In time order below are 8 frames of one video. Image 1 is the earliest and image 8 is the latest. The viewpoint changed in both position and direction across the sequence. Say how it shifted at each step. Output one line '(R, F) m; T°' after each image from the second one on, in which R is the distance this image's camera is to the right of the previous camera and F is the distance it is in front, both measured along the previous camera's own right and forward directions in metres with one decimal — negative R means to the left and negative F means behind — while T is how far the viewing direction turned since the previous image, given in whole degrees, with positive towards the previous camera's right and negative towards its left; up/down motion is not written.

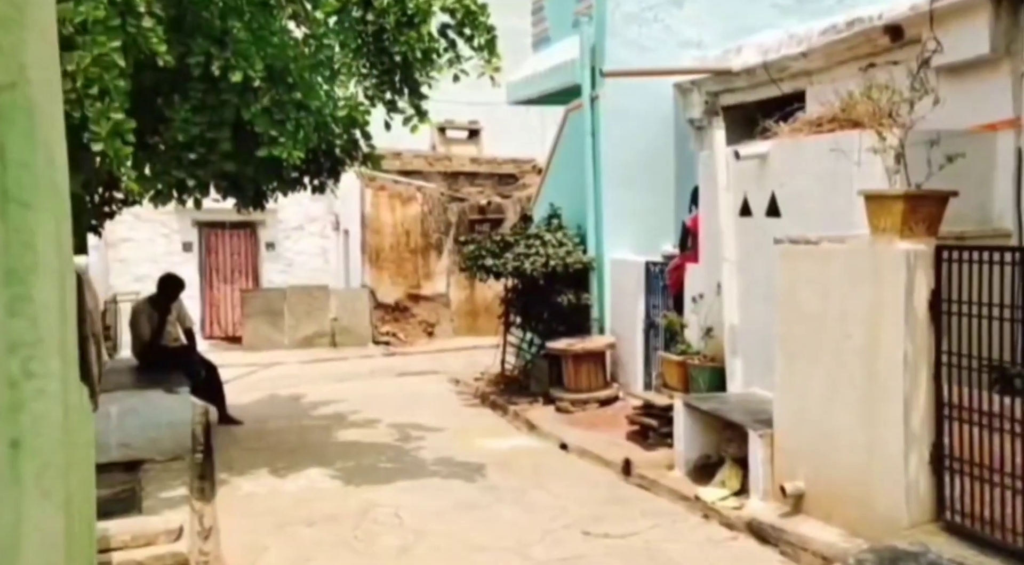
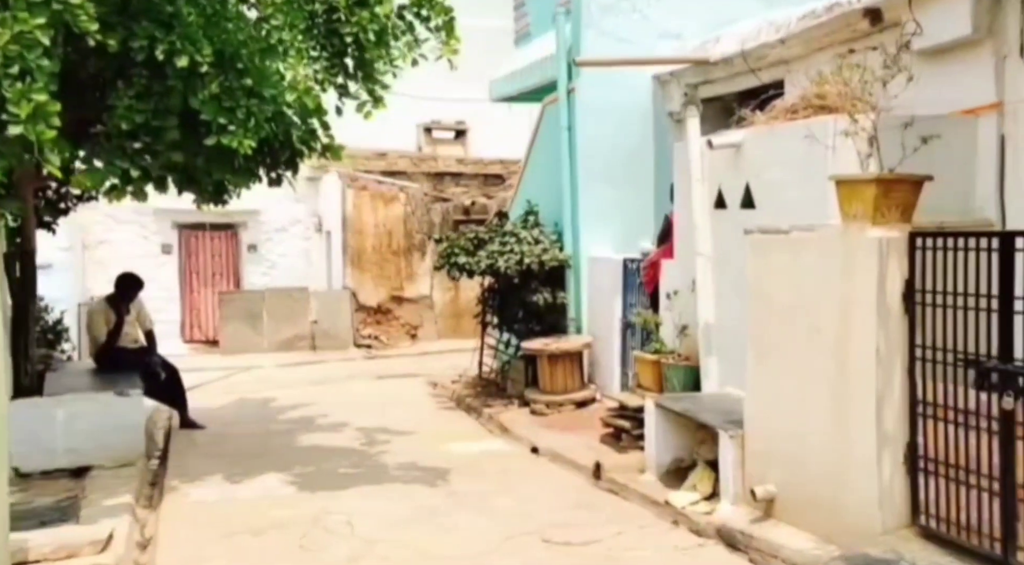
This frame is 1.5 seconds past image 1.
(+0.2, +0.3) m; 0°
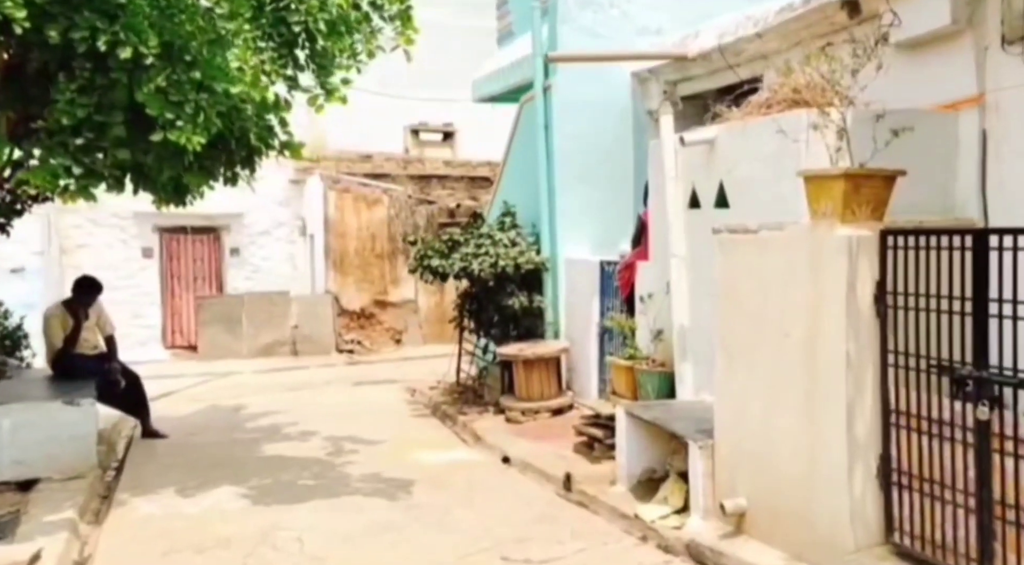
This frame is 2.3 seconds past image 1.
(+0.2, +0.3) m; 0°
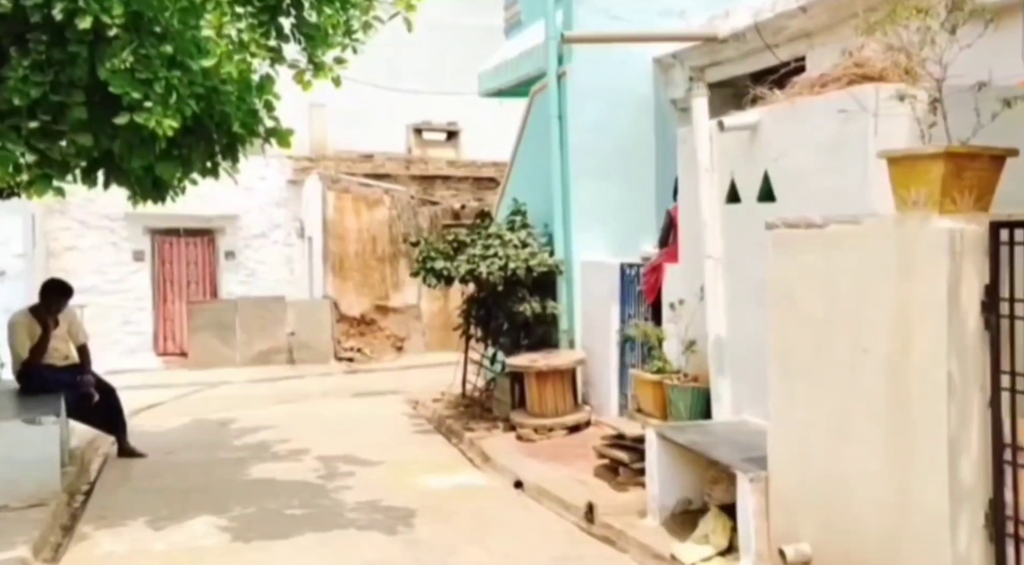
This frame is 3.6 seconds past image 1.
(-0.1, +0.8) m; 0°
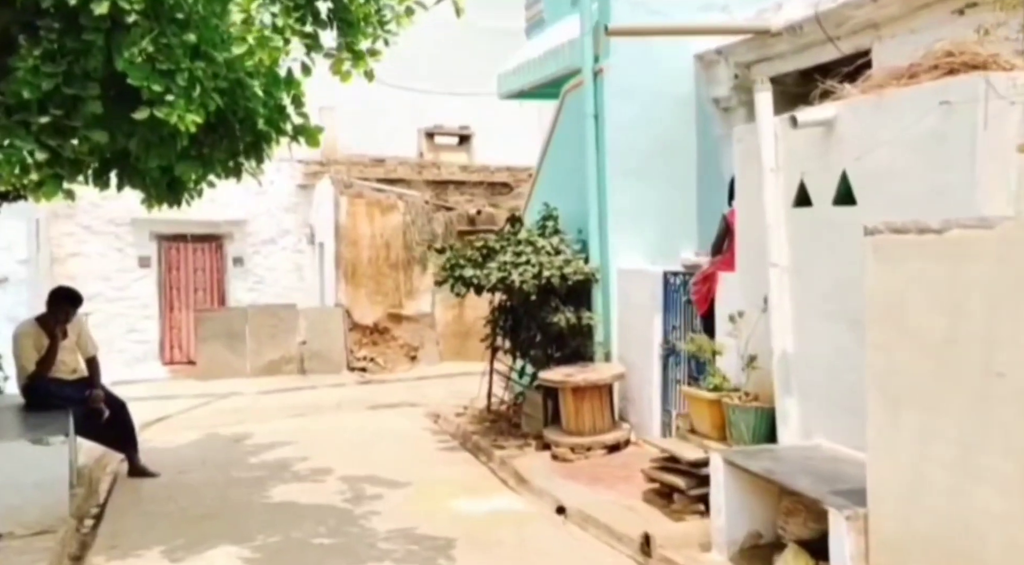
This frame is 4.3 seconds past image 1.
(-0.3, +0.5) m; 0°
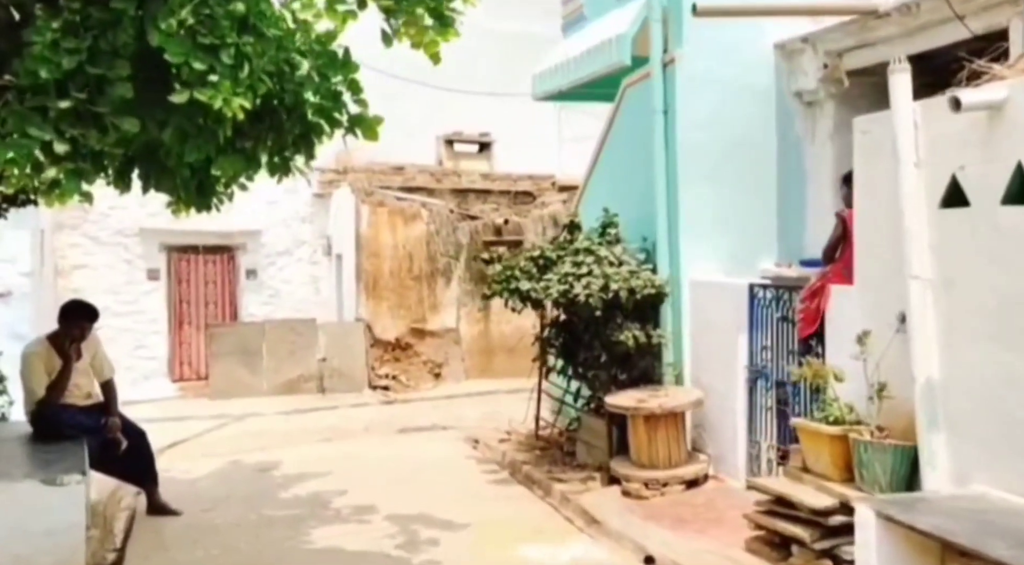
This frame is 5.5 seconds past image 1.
(-0.5, +0.9) m; 0°
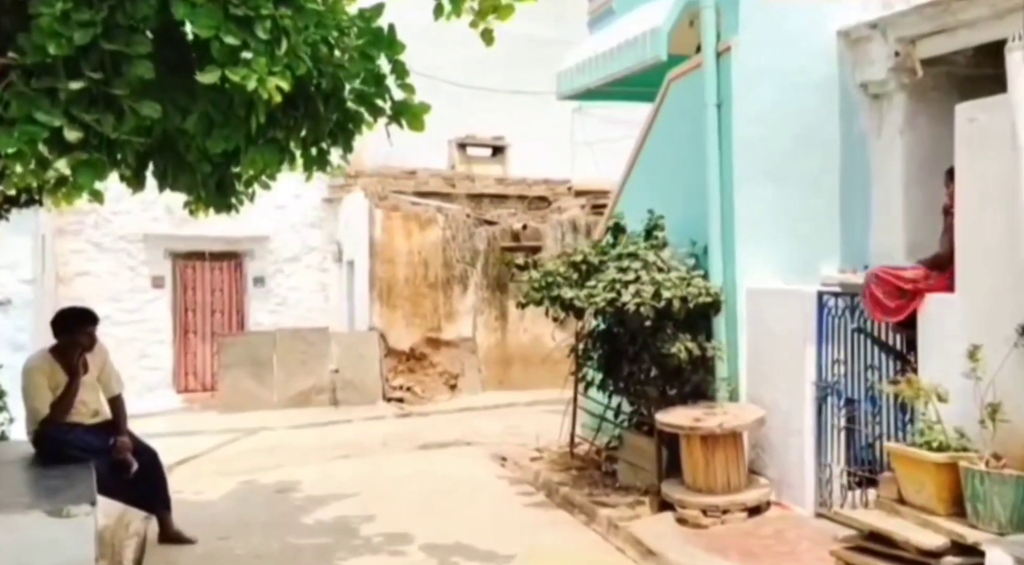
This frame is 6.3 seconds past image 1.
(-0.3, +0.6) m; 0°
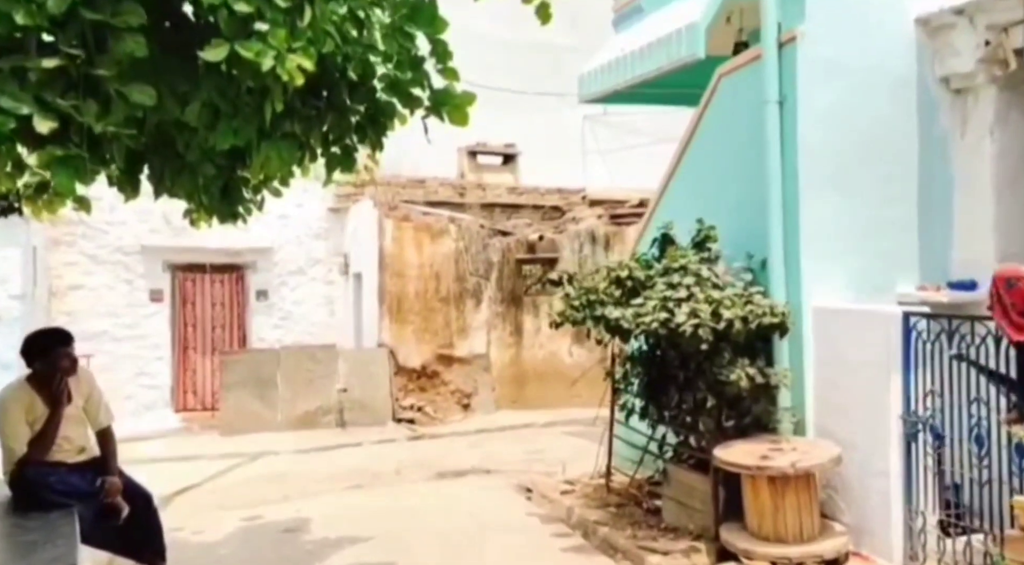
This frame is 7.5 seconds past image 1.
(-0.3, +0.8) m; 0°
